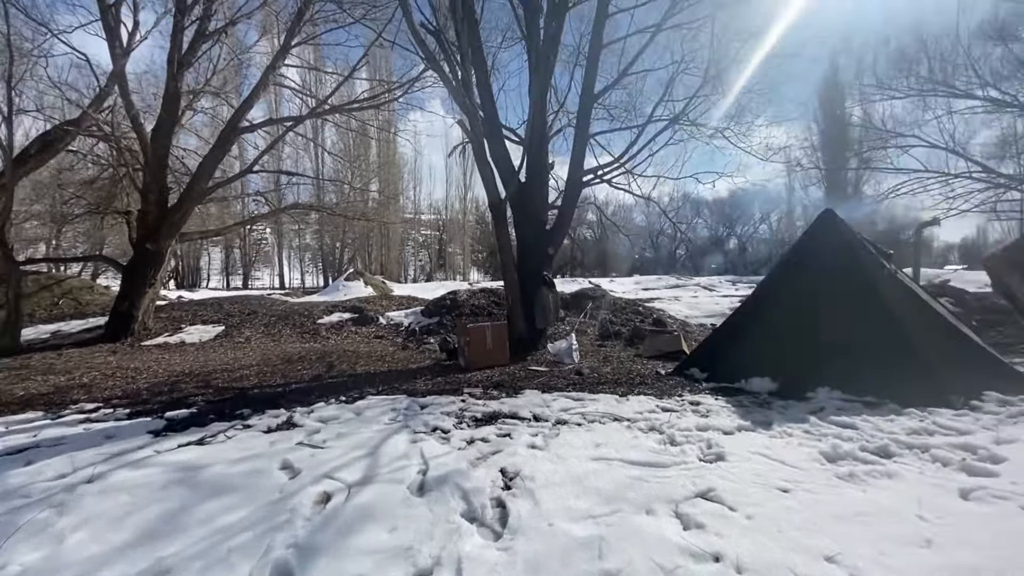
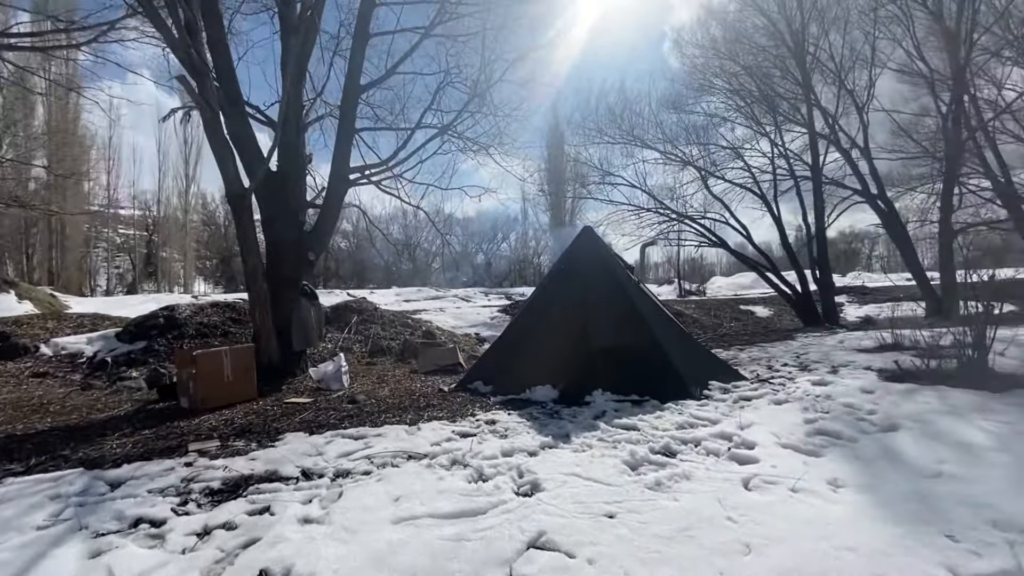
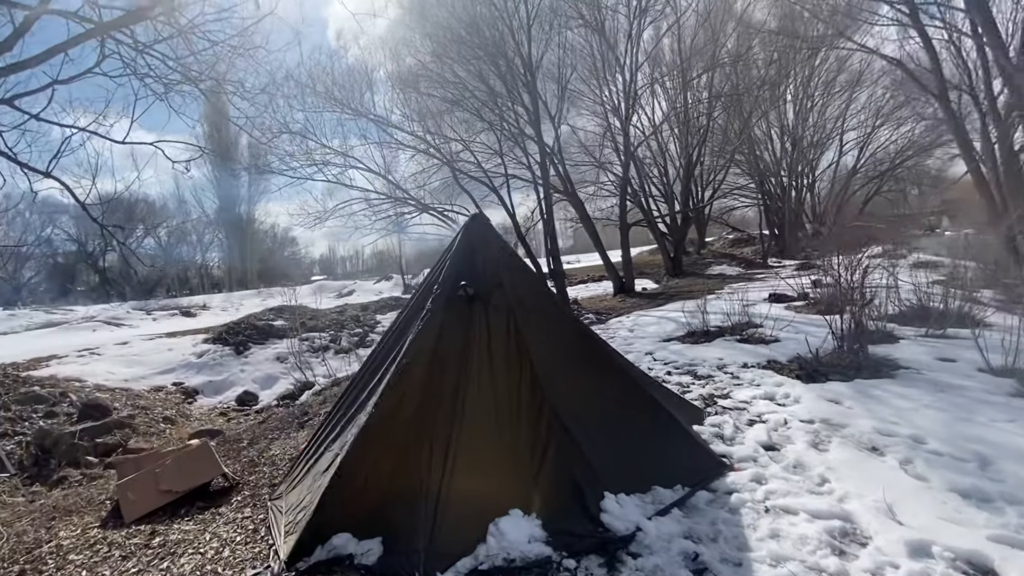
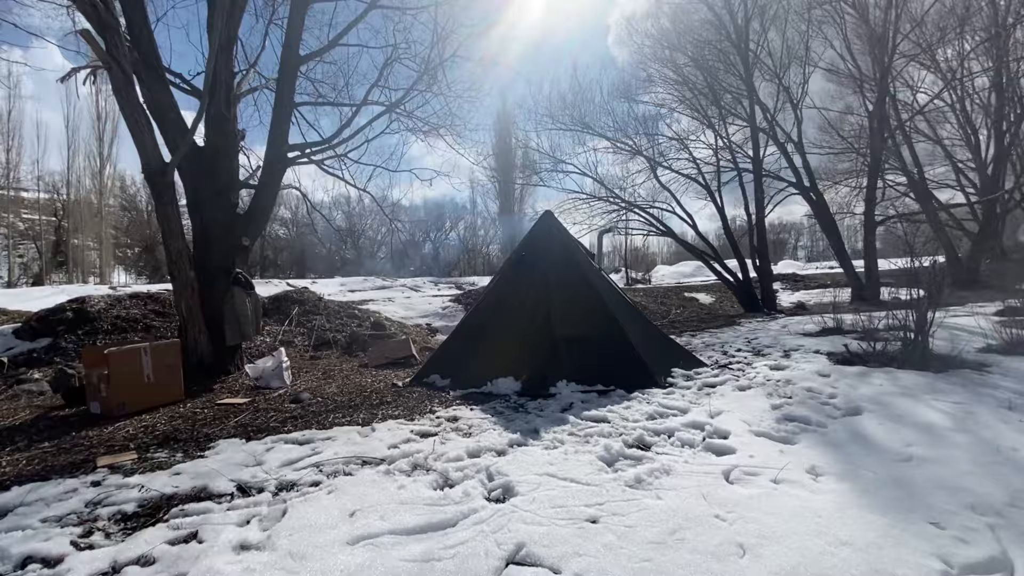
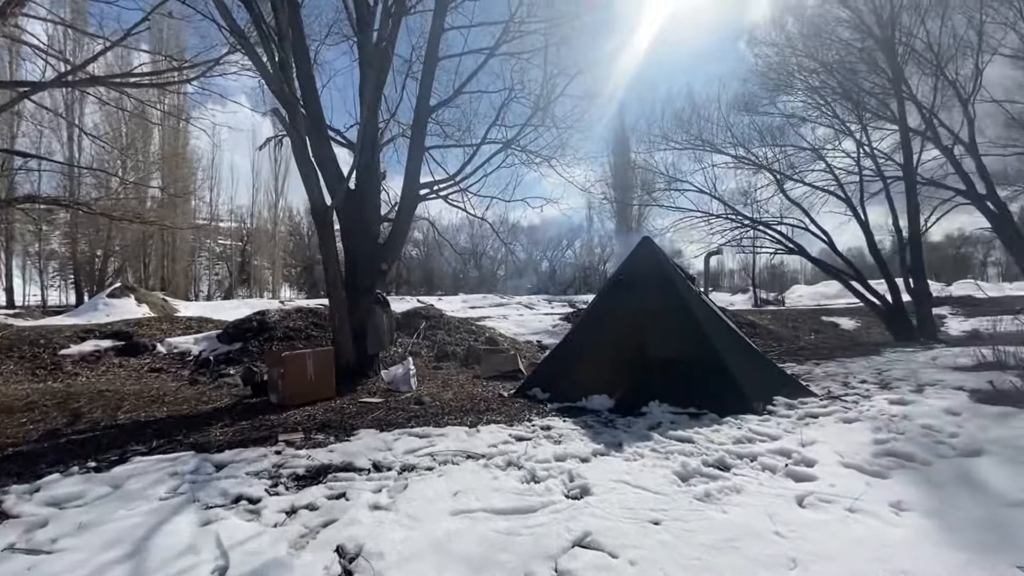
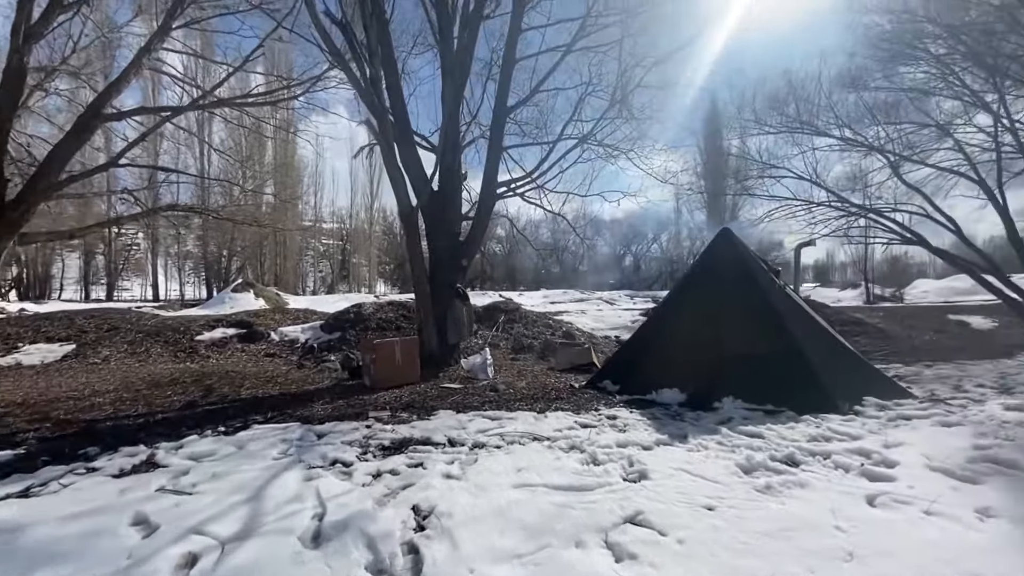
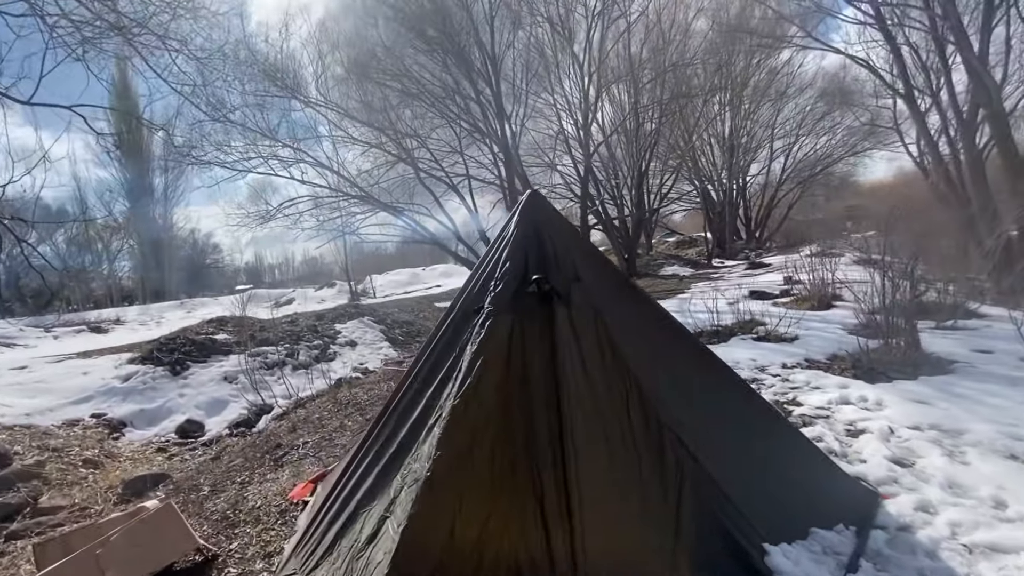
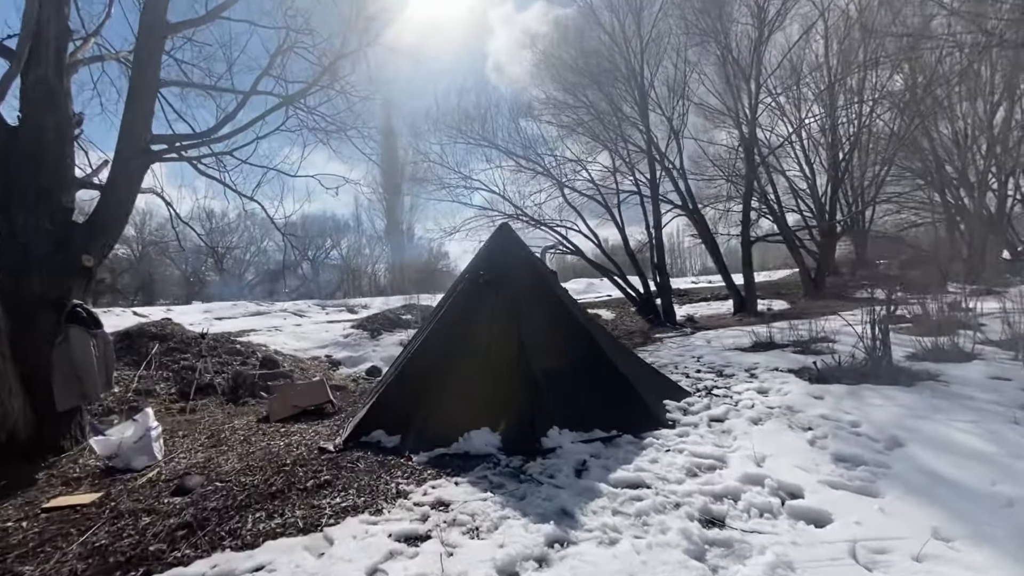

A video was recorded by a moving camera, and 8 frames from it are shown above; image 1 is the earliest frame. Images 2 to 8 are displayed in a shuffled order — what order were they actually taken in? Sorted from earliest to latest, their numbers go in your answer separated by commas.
6, 5, 2, 4, 8, 3, 7
